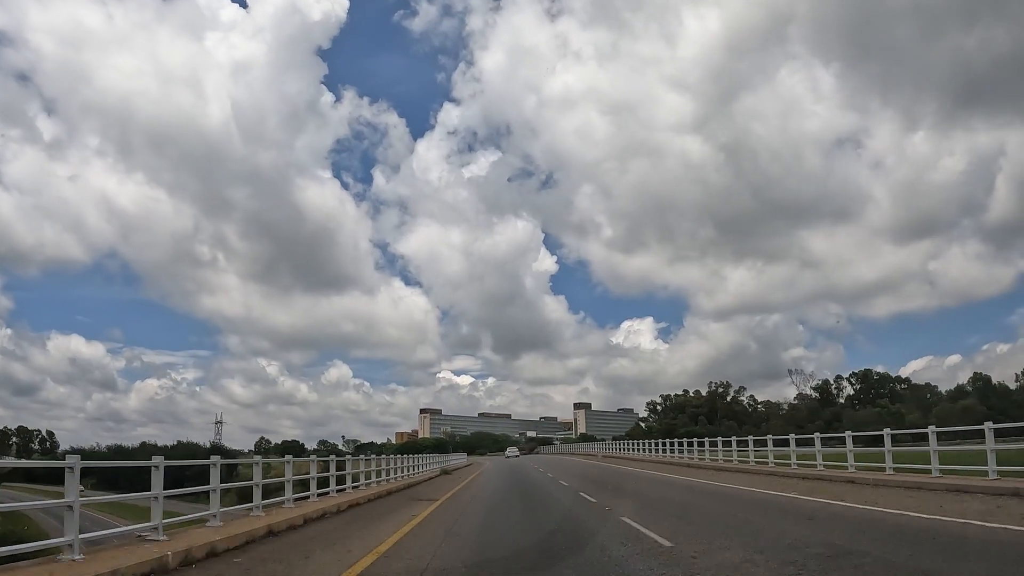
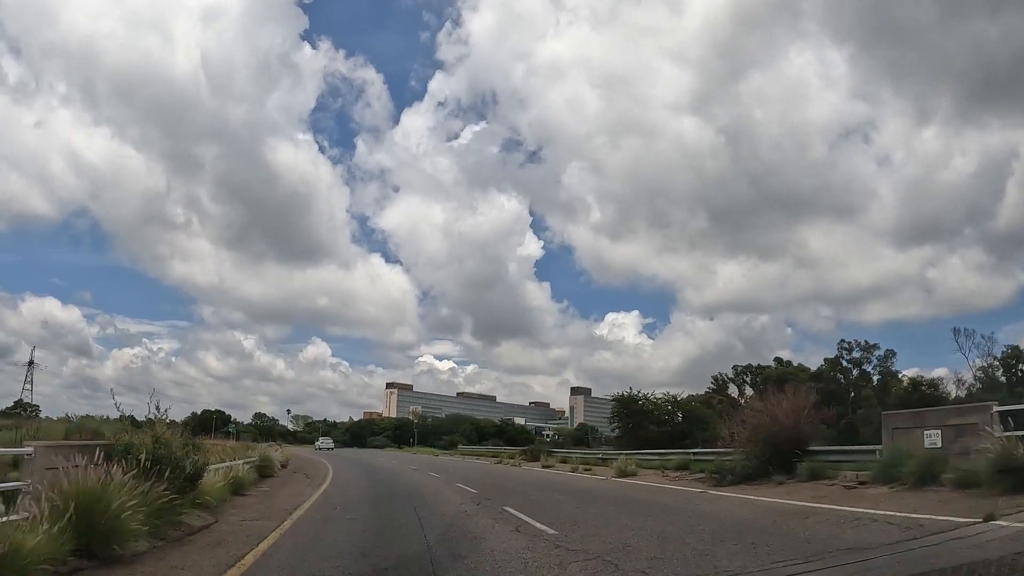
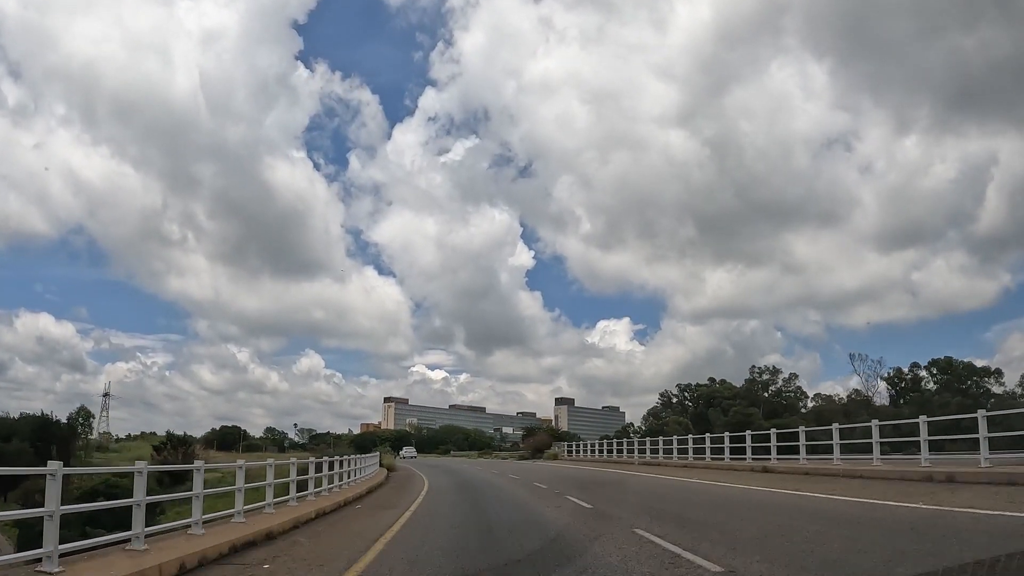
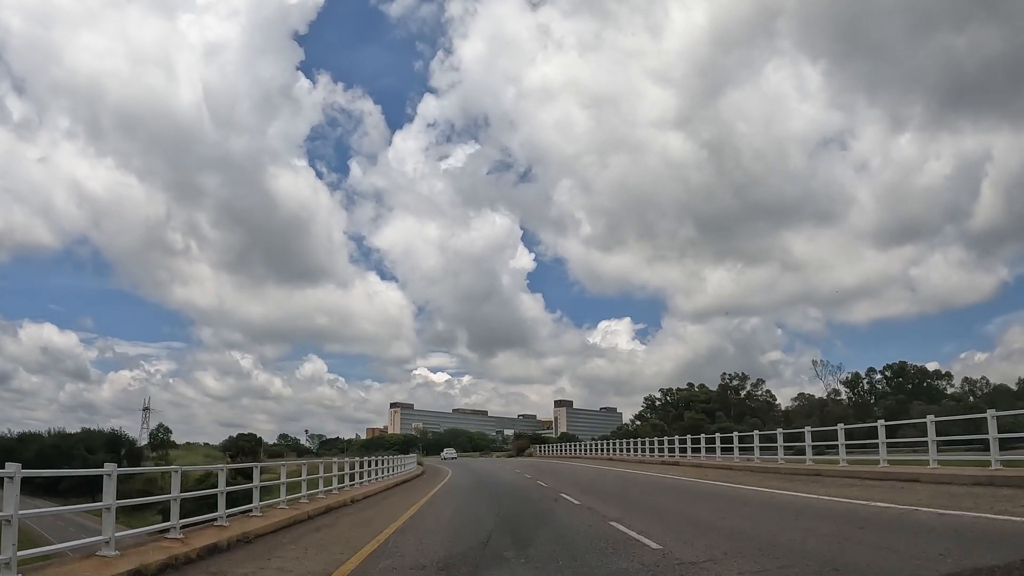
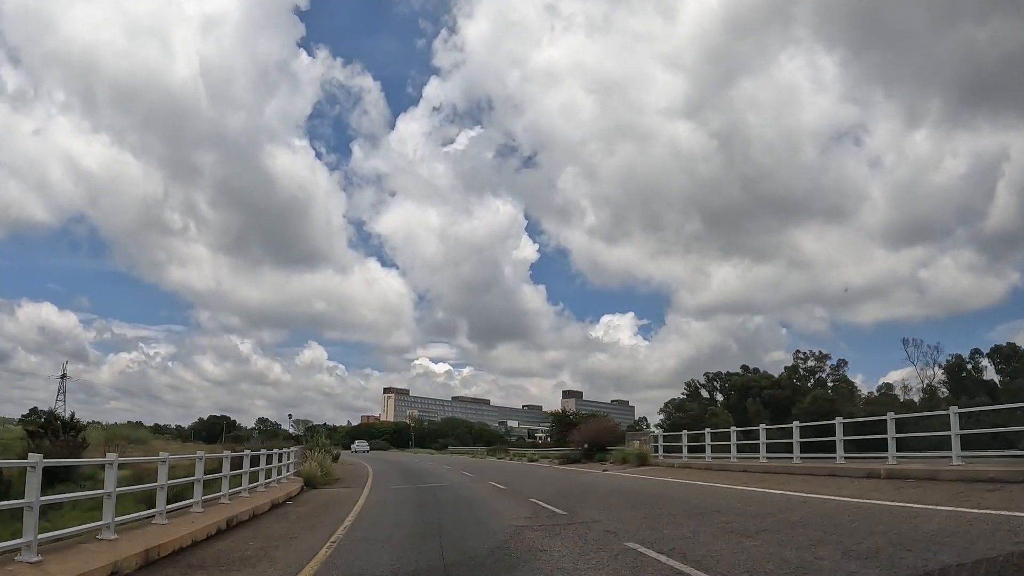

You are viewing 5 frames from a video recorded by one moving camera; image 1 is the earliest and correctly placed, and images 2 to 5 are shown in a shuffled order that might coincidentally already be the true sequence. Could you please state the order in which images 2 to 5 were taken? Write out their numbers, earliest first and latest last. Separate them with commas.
4, 3, 5, 2
